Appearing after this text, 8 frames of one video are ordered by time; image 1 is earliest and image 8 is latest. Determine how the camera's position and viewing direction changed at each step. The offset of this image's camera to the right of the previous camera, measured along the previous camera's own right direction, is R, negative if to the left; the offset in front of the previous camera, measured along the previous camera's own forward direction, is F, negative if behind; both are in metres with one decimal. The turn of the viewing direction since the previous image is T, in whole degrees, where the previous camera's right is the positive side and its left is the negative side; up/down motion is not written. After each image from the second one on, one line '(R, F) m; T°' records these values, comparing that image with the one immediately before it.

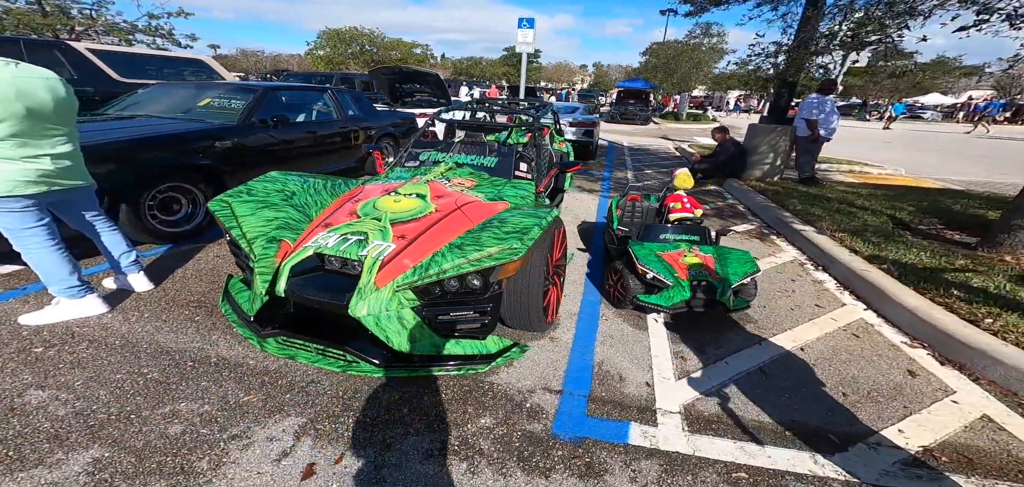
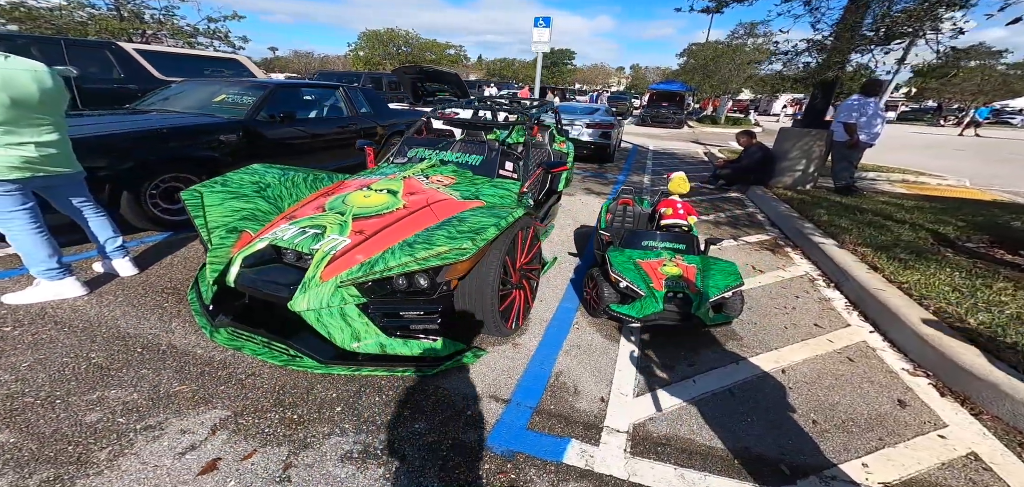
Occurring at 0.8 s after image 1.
(+0.4, +0.1) m; -4°
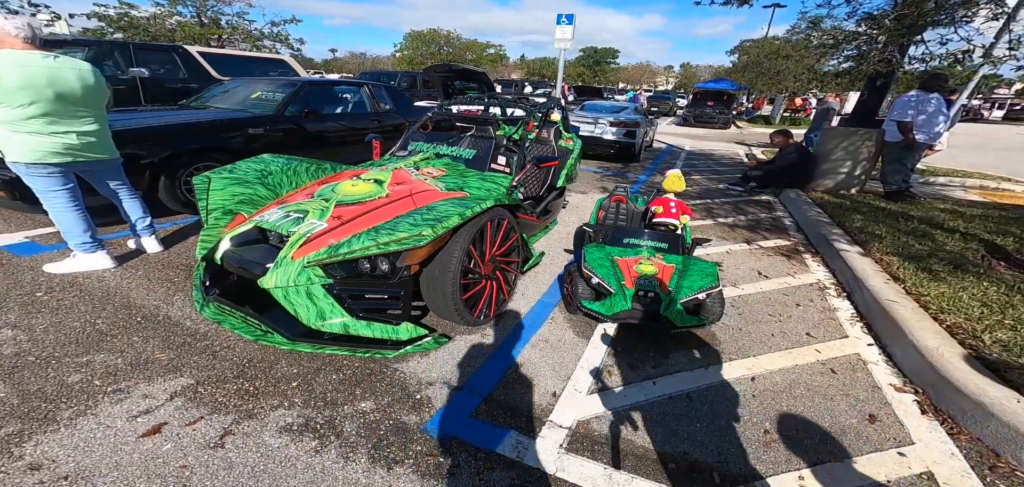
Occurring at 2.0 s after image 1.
(+0.5, 0.0) m; -6°
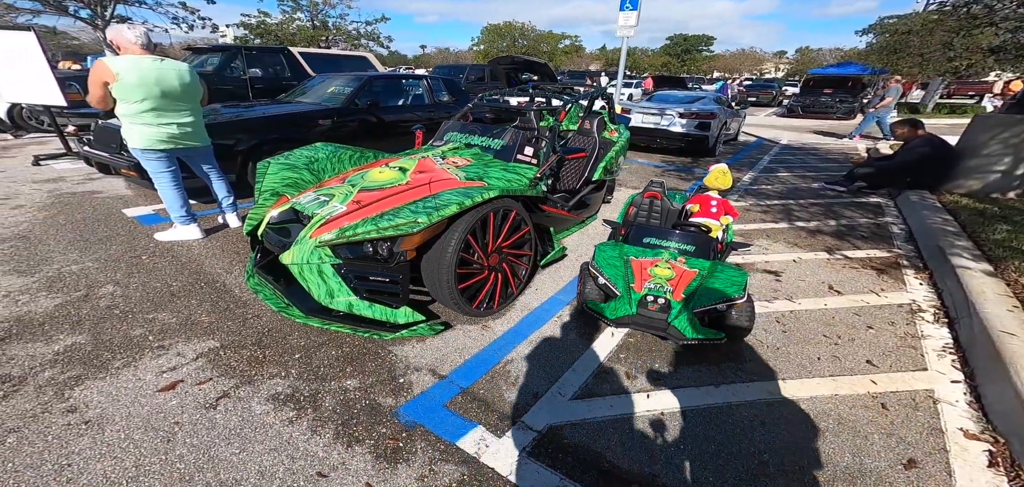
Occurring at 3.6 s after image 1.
(+0.5, +0.1) m; -12°
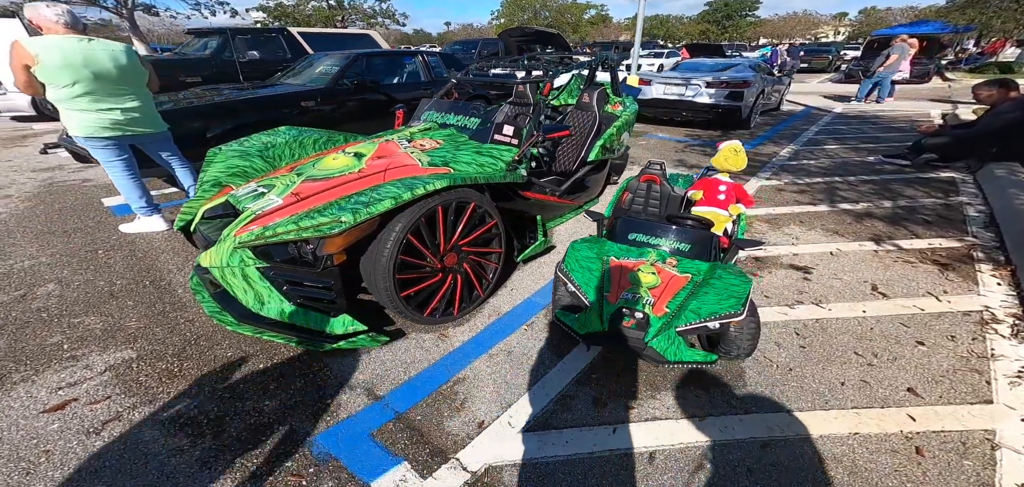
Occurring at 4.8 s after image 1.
(+0.4, +0.4) m; -5°
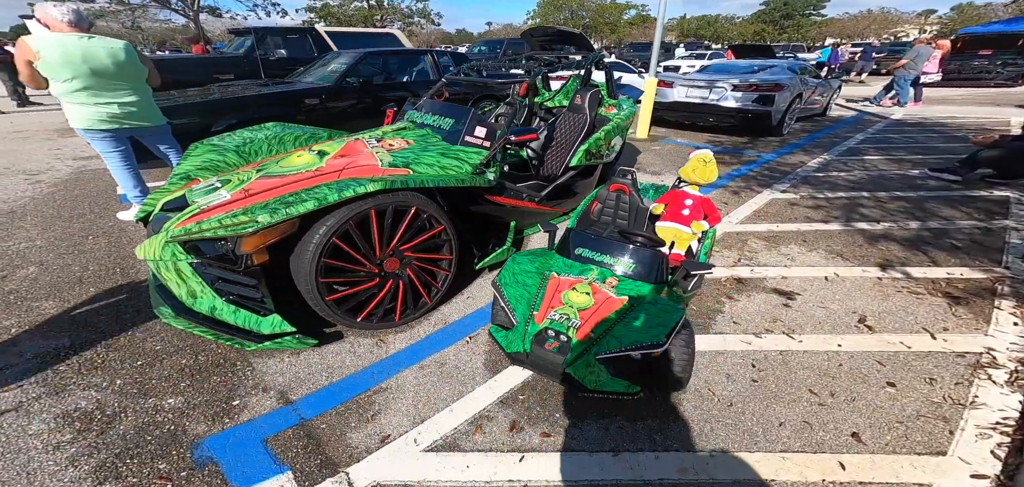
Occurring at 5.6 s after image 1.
(+0.5, +0.1) m; -6°
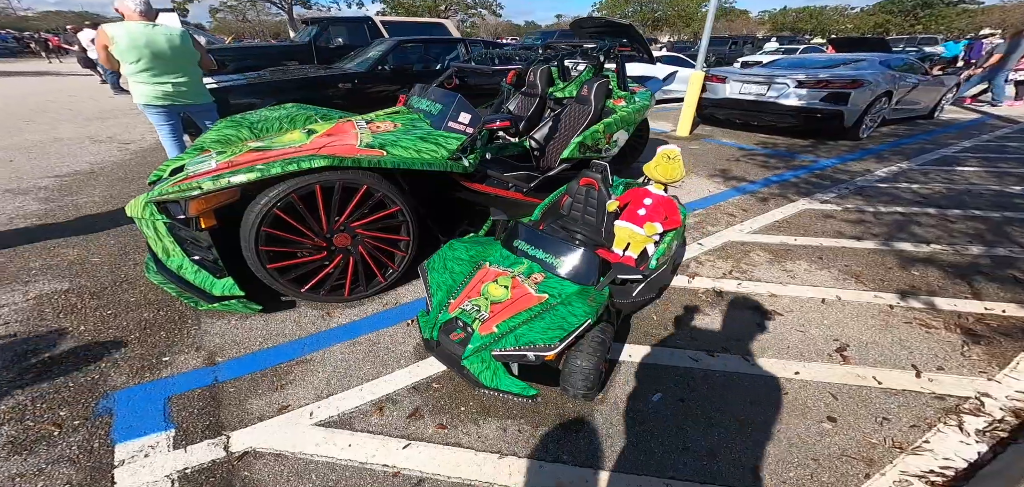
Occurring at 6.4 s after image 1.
(+0.6, +0.1) m; -10°
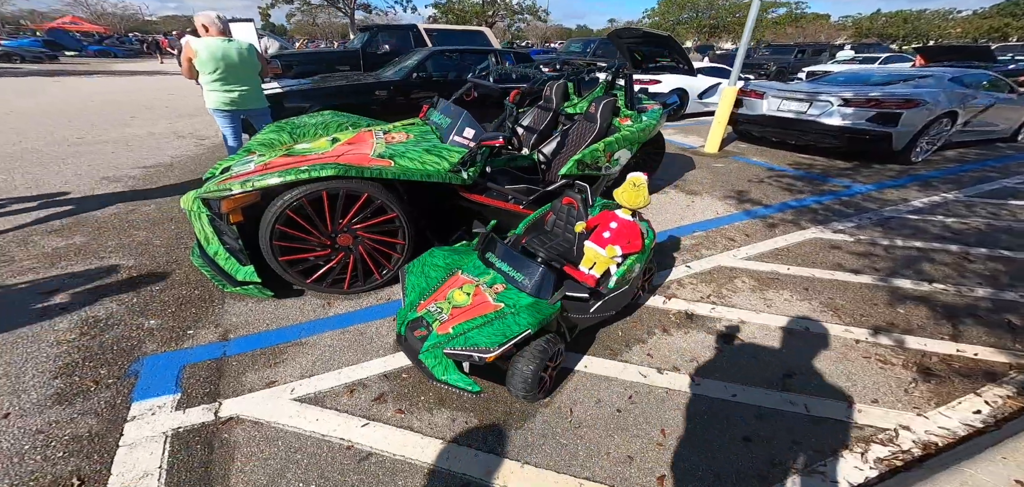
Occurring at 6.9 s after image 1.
(+0.4, -0.2) m; -7°
